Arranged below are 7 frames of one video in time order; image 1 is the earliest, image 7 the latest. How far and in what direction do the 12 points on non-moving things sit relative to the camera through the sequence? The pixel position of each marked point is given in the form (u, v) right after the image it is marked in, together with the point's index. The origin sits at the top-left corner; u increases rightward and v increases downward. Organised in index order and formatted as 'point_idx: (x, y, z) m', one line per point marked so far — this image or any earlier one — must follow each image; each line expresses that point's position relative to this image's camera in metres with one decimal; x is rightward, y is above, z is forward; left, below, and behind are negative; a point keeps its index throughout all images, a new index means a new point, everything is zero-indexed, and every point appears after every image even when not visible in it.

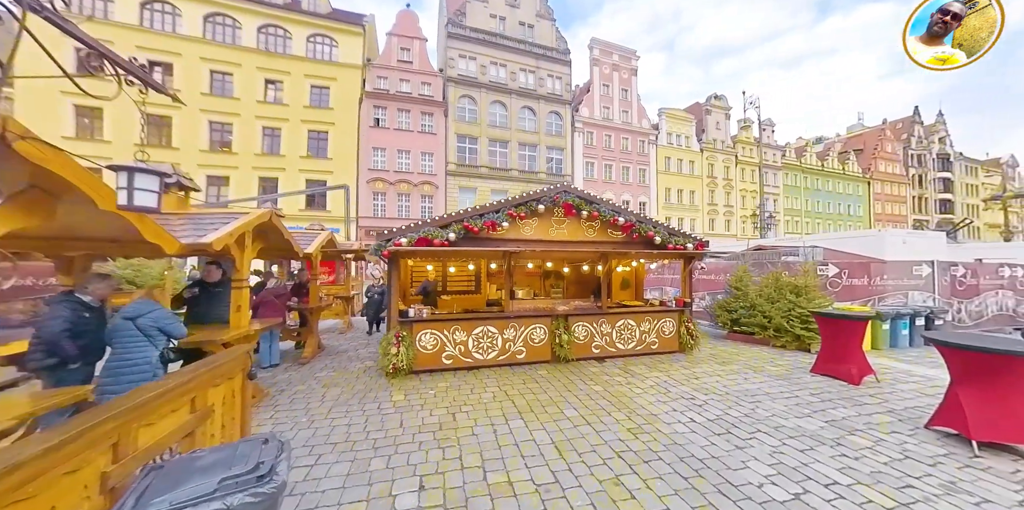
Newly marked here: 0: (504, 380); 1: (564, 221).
0: (-0.1, -2.3, +5.9) m
1: (+1.0, +0.7, +7.1) m
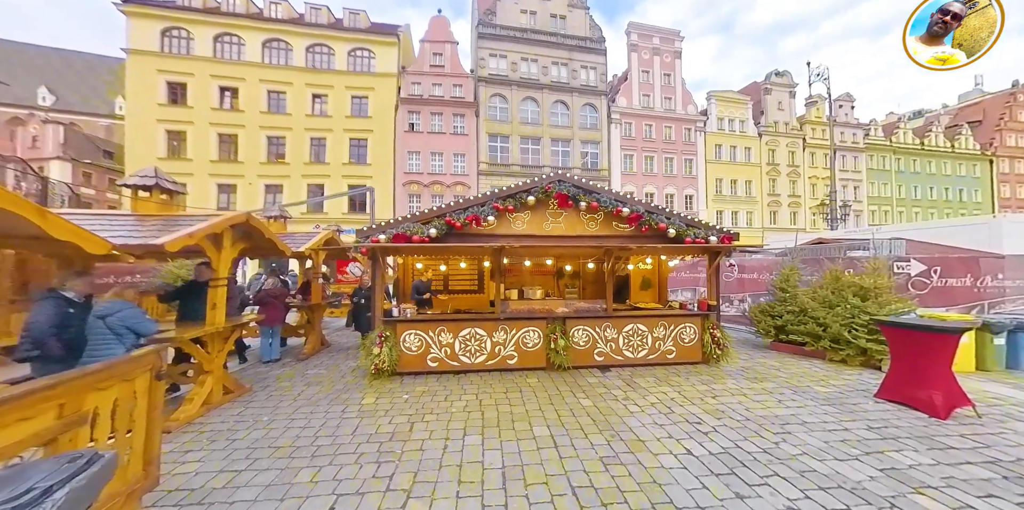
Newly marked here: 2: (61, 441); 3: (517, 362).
0: (-0.4, -2.2, +5.4) m
1: (+0.9, +0.8, +6.4) m
2: (-3.1, -1.3, +2.3) m
3: (+0.1, -2.0, +6.1) m
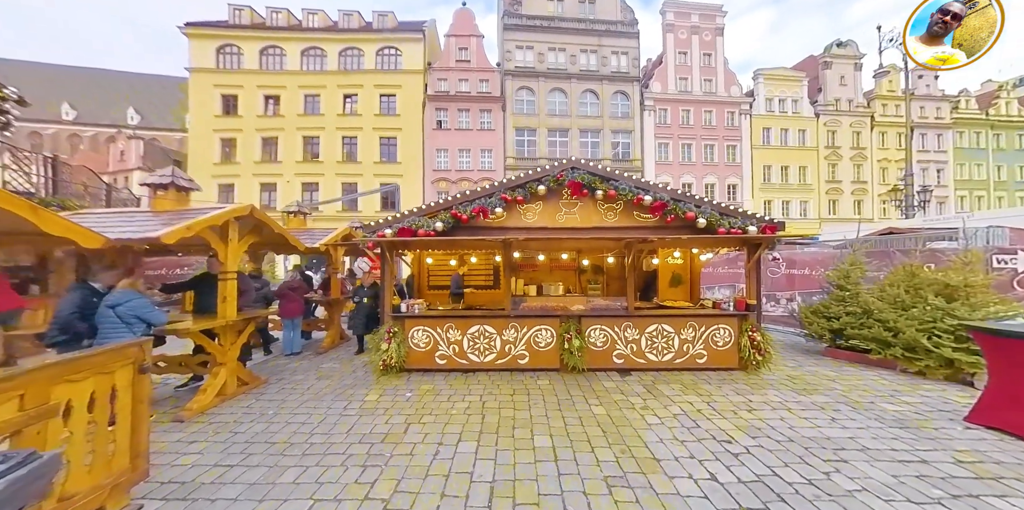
0: (-0.3, -2.1, +5.1) m
1: (+1.1, +0.9, +5.9) m
2: (-3.3, -1.2, +2.3) m
3: (+0.3, -1.9, +5.8) m
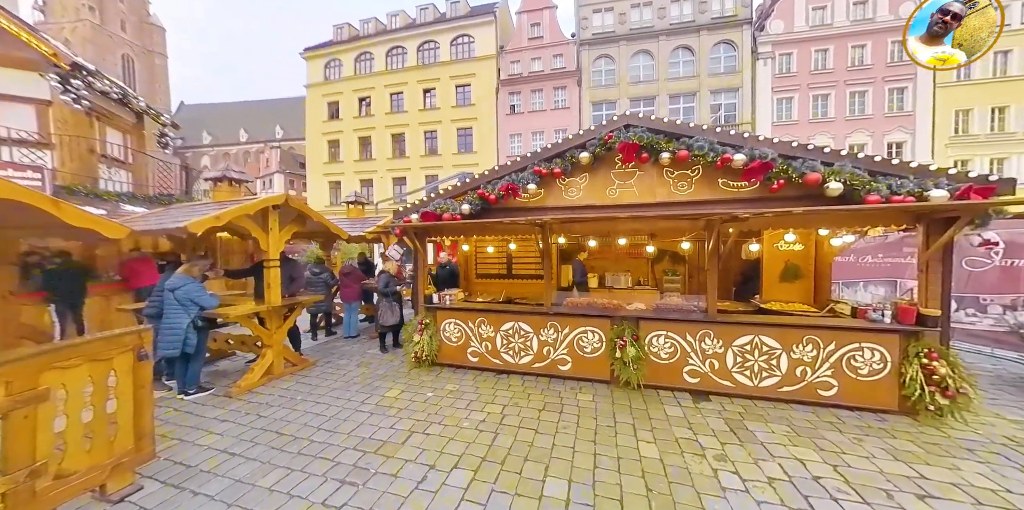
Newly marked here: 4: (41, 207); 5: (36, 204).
0: (+0.1, -1.9, +4.3) m
1: (+1.6, +1.2, +4.5) m
2: (-3.6, -1.1, +2.3) m
3: (+0.9, -1.7, +4.7) m
4: (-4.1, +0.4, +2.8) m
5: (-4.1, +0.5, +2.8) m
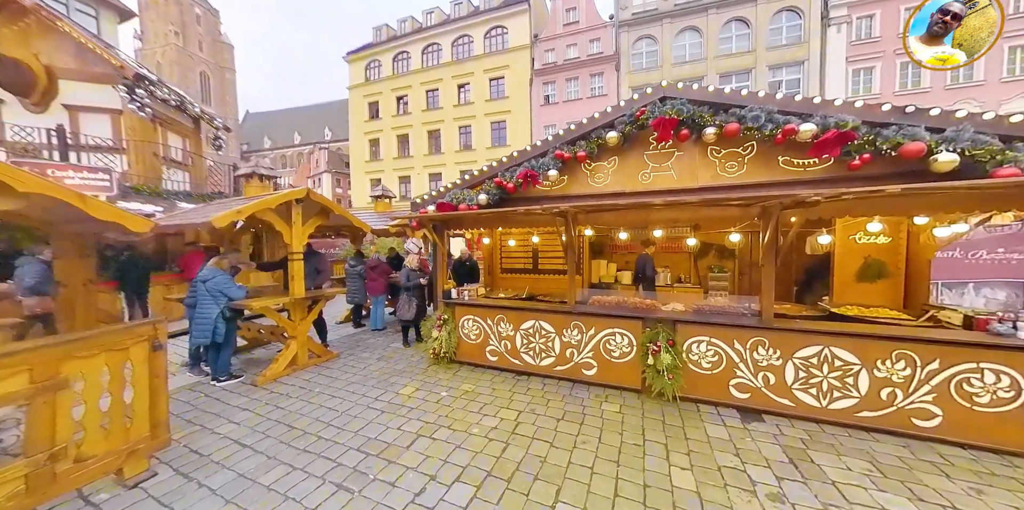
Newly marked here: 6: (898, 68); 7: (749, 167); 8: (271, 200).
0: (+0.3, -1.8, +3.9) m
1: (+1.9, +1.3, +4.0) m
2: (-3.5, -1.0, +2.4) m
3: (+1.1, -1.6, +4.3) m
4: (-4.0, +0.5, +2.9) m
5: (-4.0, +0.6, +2.8) m
6: (+17.5, +8.3, +14.7) m
7: (+2.7, +1.0, +3.6) m
8: (-3.4, +0.8, +4.6) m
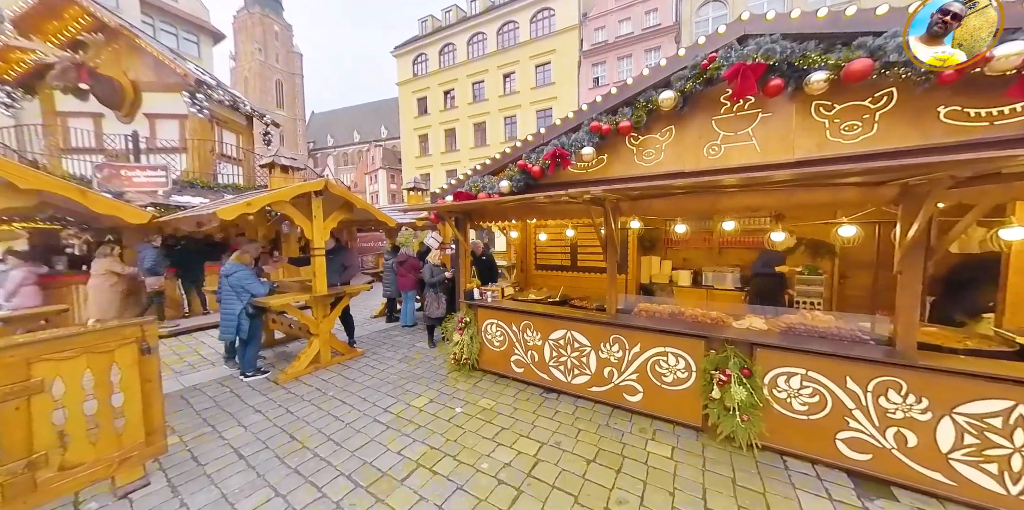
0: (+0.5, -1.8, +3.2) m
1: (+2.1, +1.3, +2.9) m
2: (-3.5, -1.0, +2.2) m
3: (+1.4, -1.5, +3.4) m
4: (-3.9, +0.6, +2.8) m
5: (-3.9, +0.6, +2.7) m
6: (+19.2, +8.4, +11.1) m
7: (+2.8, +1.0, +2.5) m
8: (-3.0, +0.9, +4.4) m
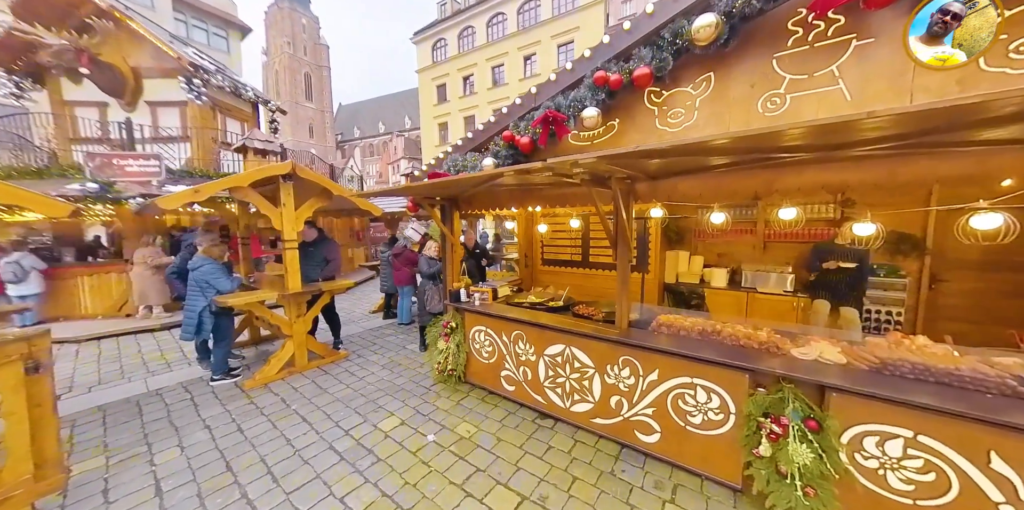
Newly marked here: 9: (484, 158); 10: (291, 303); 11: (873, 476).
0: (+0.3, -1.8, +2.4) m
1: (+1.9, +1.3, +2.0) m
2: (-3.8, -1.0, +1.8) m
3: (+1.2, -1.5, +2.6) m
4: (-4.1, +0.6, +2.3) m
5: (-4.1, +0.6, +2.2) m
6: (+19.6, +8.4, +8.7) m
7: (+2.6, +1.0, +1.5) m
8: (-3.1, +0.9, +3.8) m
9: (-0.3, +1.0, +3.2) m
10: (-3.1, -0.7, +4.5) m
11: (+2.1, -1.3, +1.9) m
